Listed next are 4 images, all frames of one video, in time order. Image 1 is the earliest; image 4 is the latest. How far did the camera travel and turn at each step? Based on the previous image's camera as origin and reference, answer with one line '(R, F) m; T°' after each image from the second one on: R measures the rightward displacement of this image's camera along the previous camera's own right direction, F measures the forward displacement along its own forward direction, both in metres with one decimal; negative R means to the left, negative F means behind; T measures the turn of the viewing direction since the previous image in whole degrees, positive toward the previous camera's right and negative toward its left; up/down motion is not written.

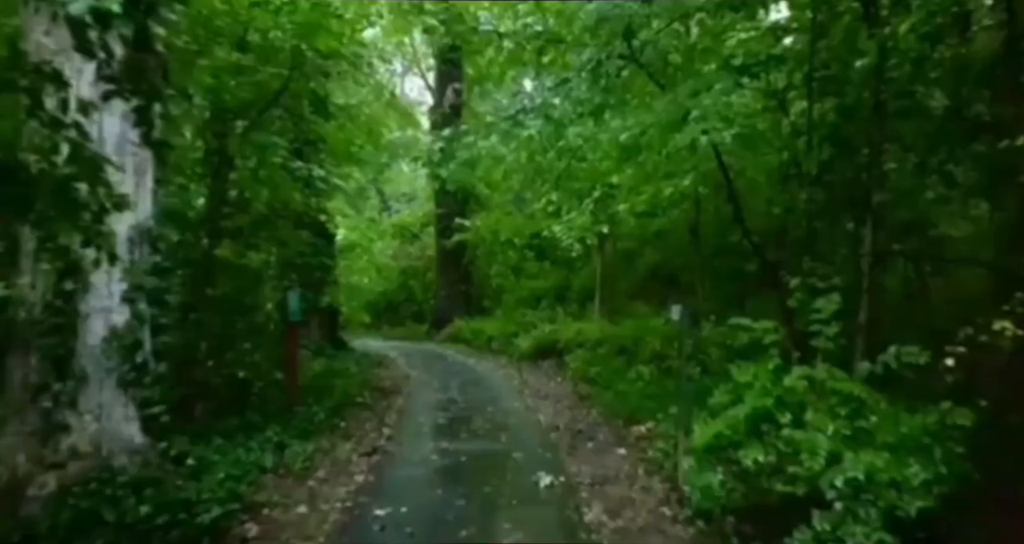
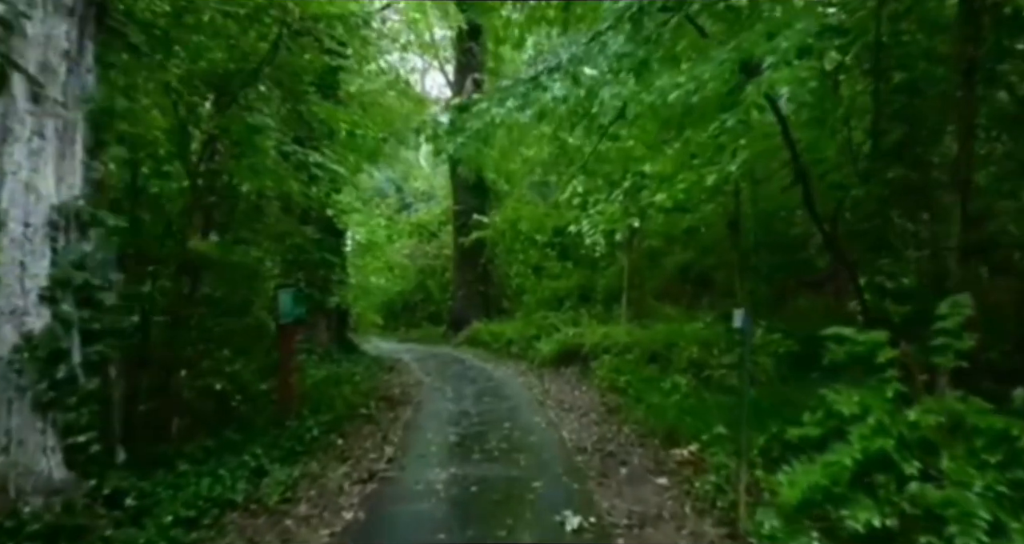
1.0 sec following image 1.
(0.0, +1.0) m; -2°
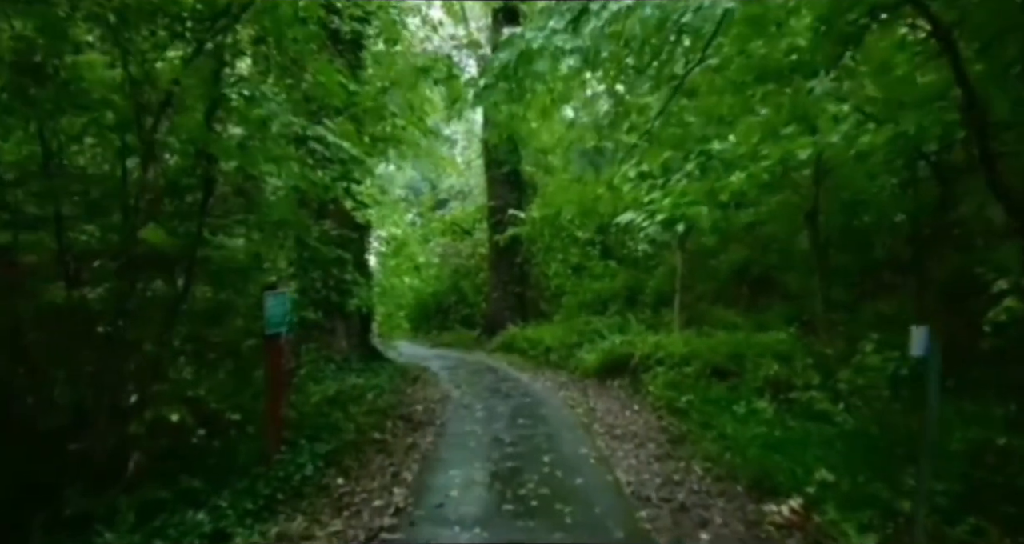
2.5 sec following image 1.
(-0.1, +1.5) m; -4°
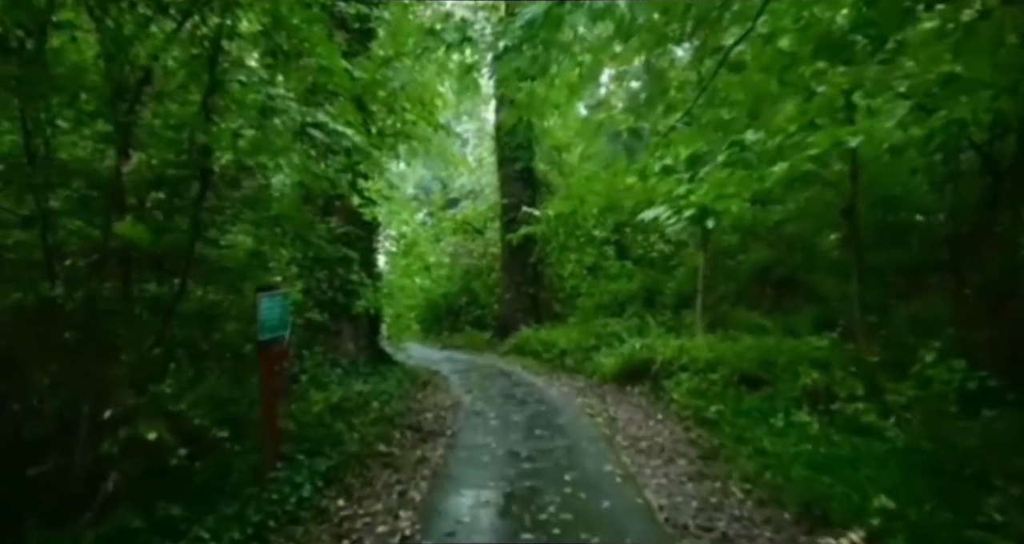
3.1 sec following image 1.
(-0.1, +0.6) m; -1°
